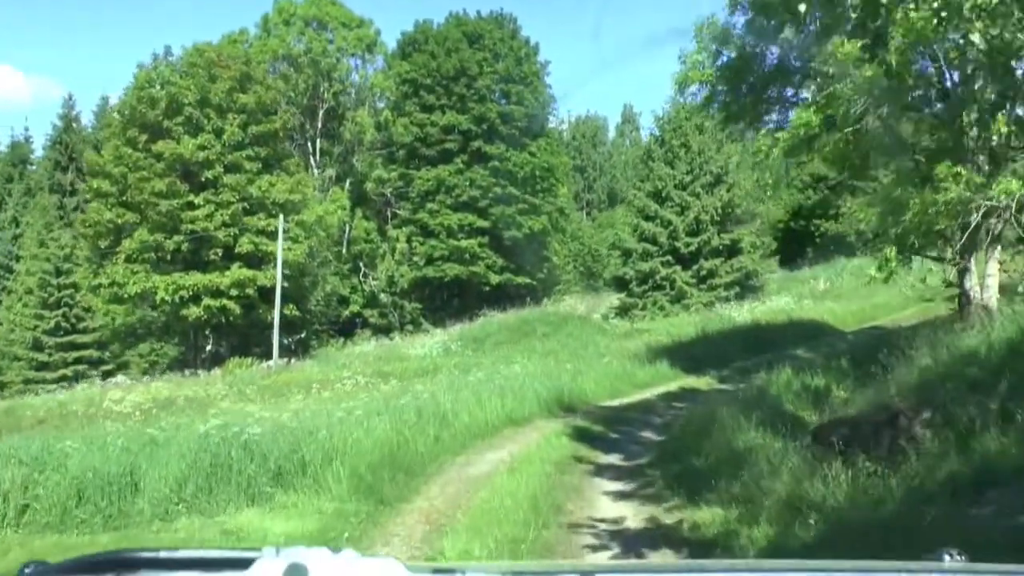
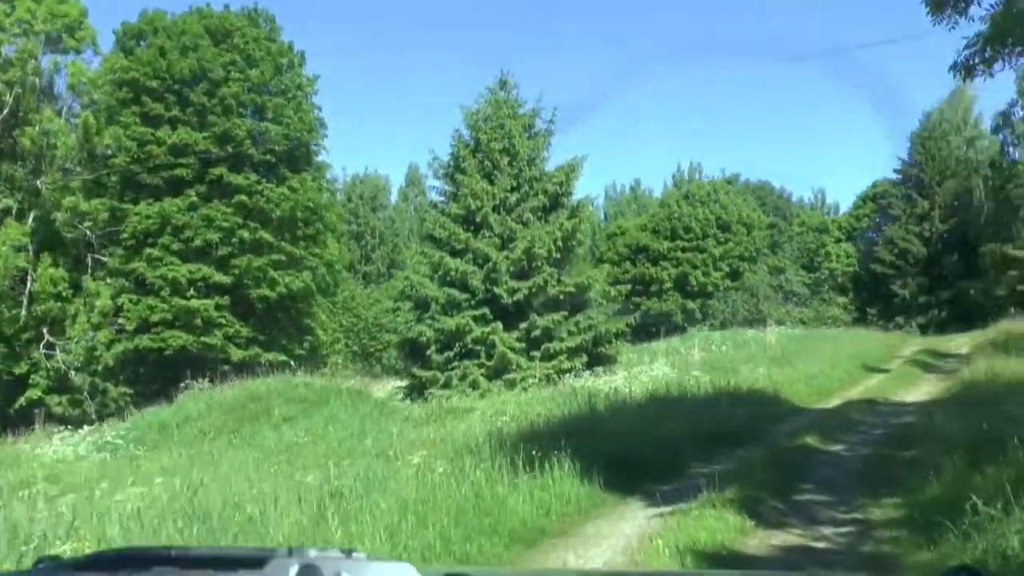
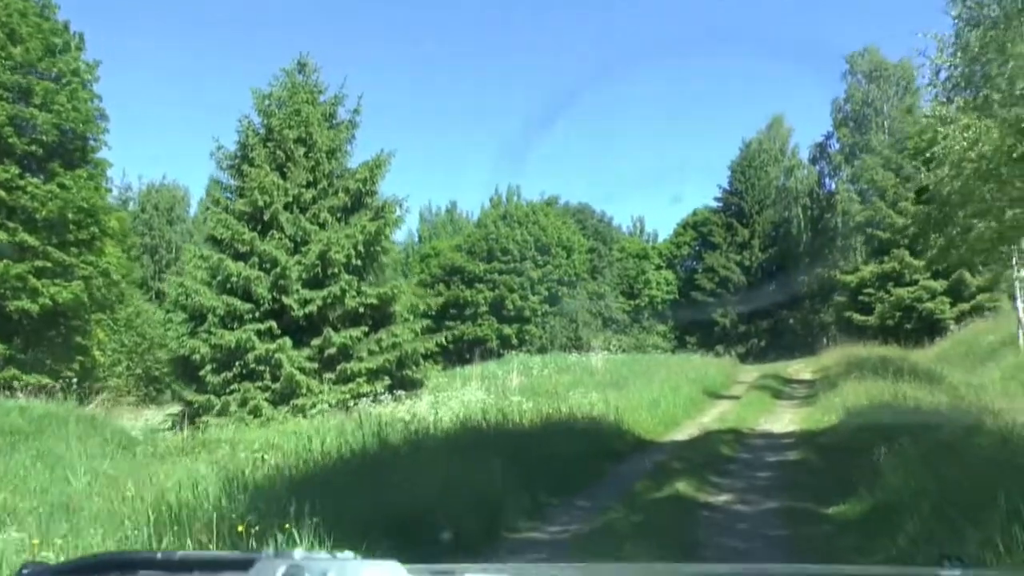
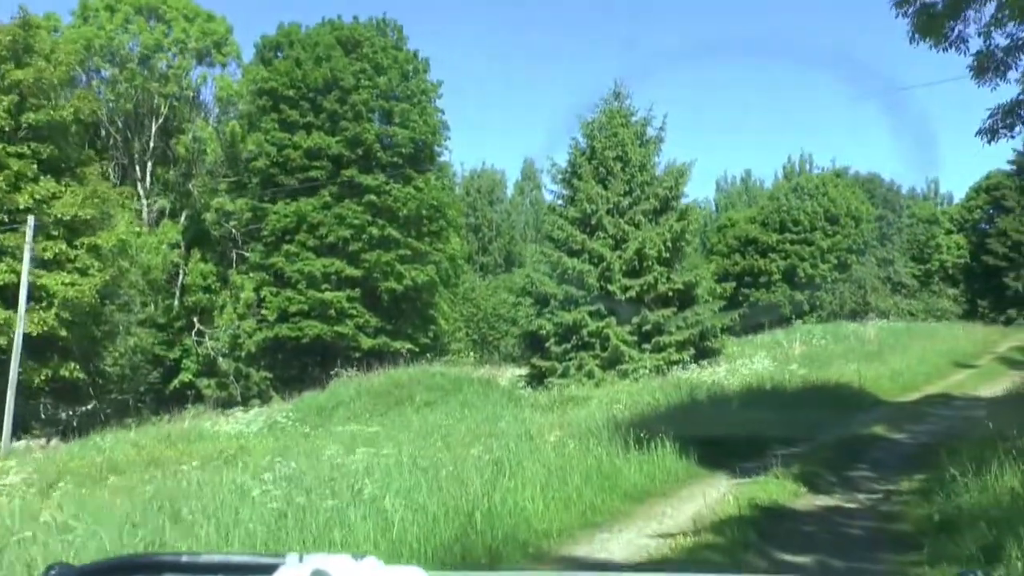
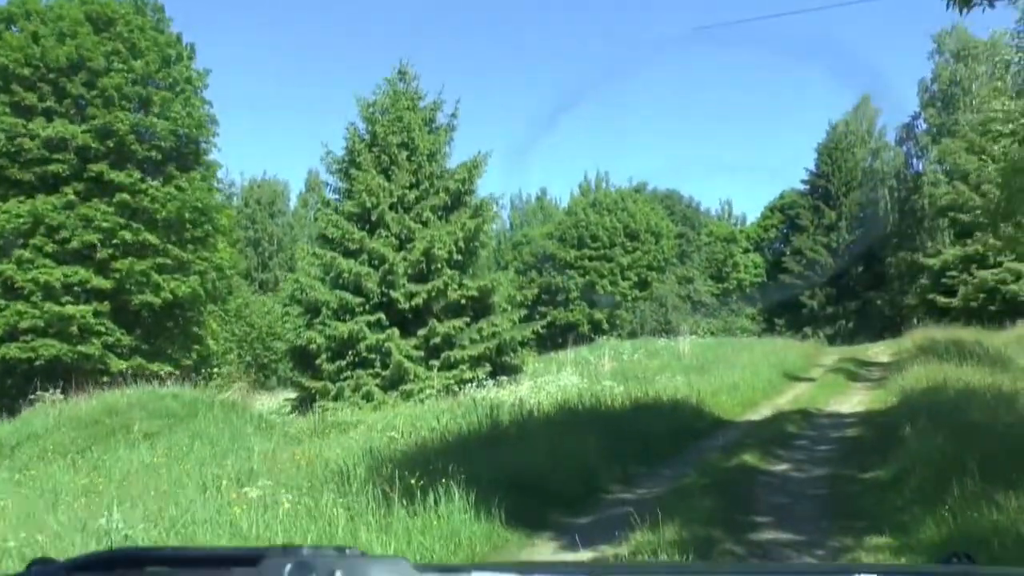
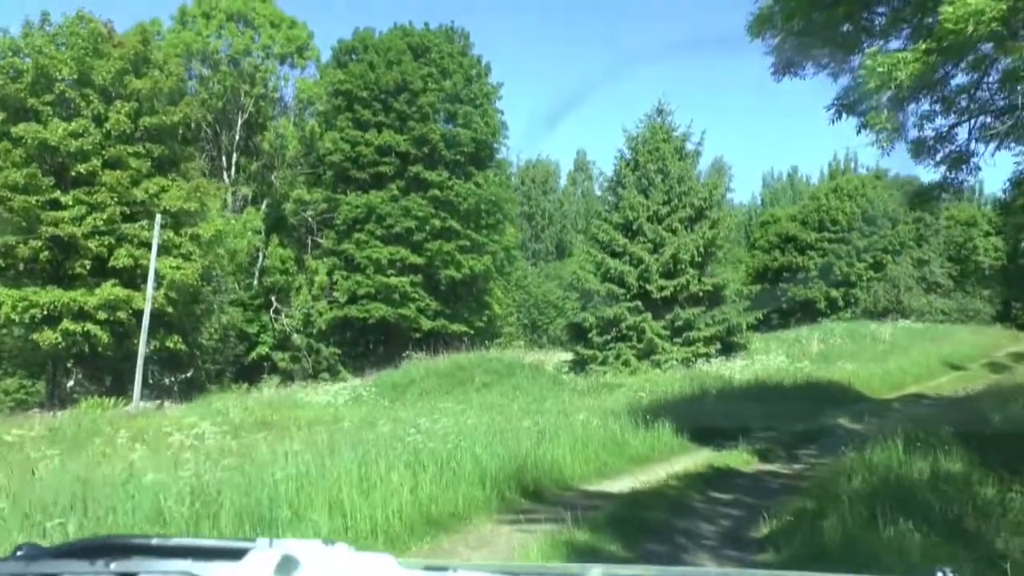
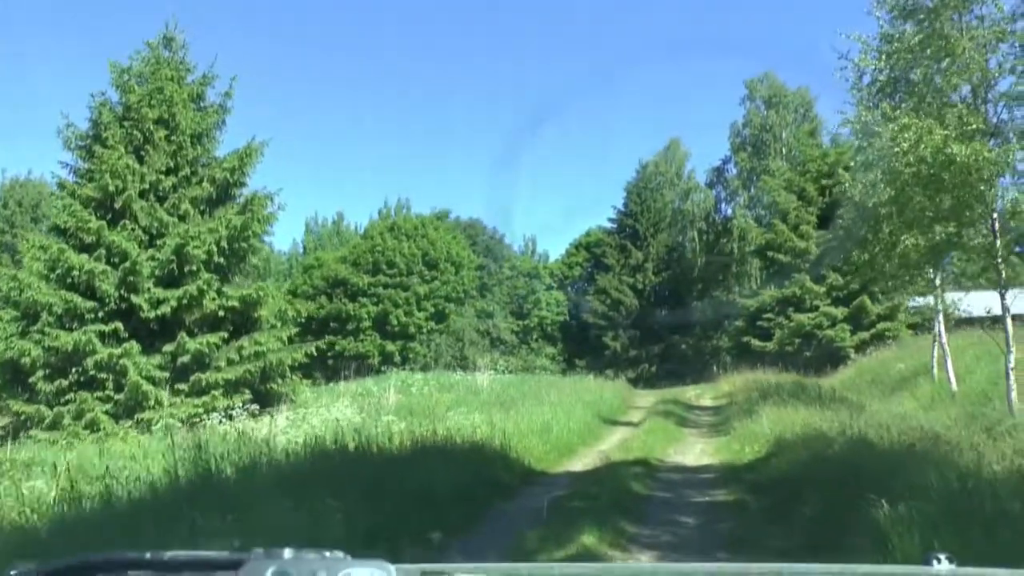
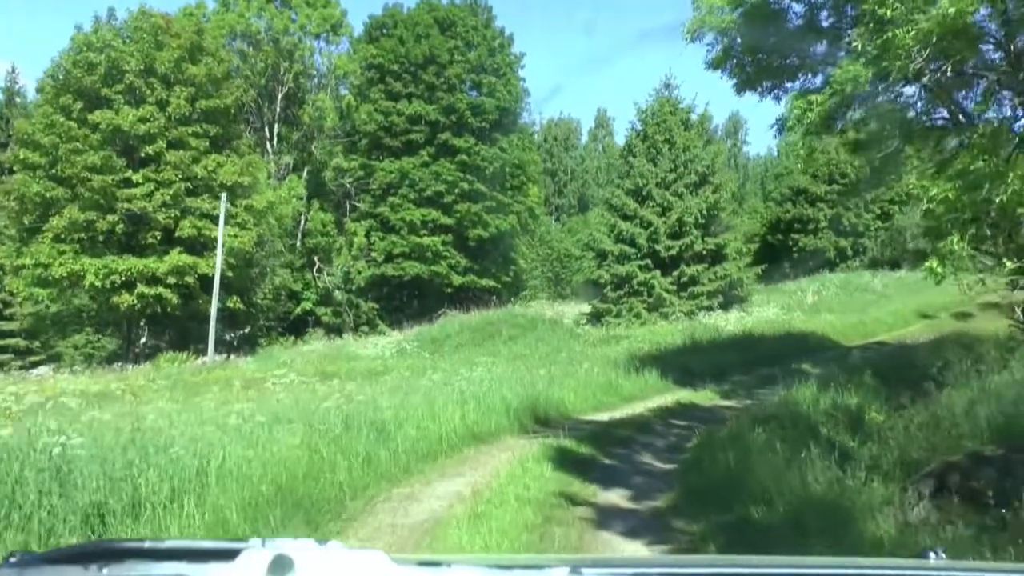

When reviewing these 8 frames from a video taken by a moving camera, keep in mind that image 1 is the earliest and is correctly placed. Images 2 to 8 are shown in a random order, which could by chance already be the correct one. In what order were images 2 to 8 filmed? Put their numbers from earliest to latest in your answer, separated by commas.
8, 6, 4, 2, 5, 3, 7
